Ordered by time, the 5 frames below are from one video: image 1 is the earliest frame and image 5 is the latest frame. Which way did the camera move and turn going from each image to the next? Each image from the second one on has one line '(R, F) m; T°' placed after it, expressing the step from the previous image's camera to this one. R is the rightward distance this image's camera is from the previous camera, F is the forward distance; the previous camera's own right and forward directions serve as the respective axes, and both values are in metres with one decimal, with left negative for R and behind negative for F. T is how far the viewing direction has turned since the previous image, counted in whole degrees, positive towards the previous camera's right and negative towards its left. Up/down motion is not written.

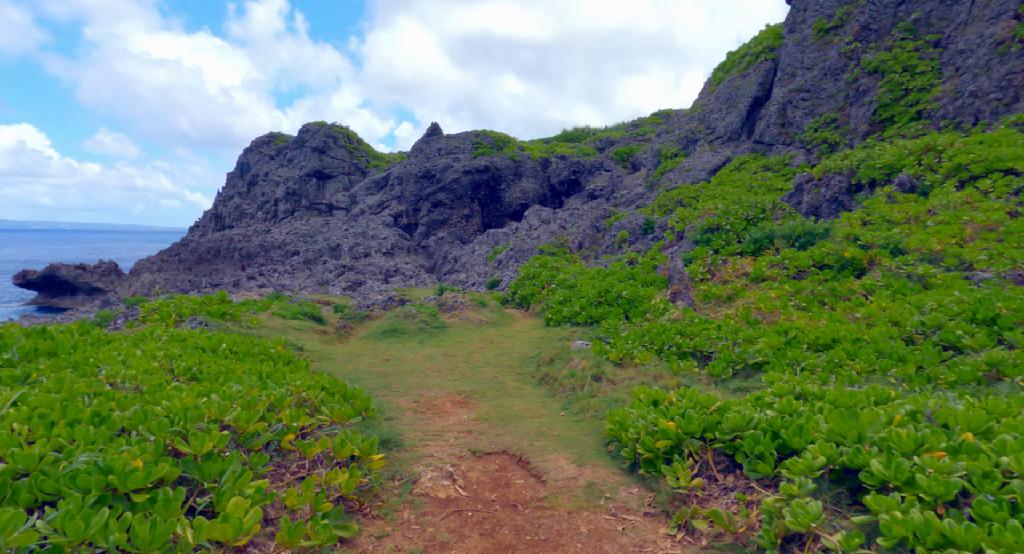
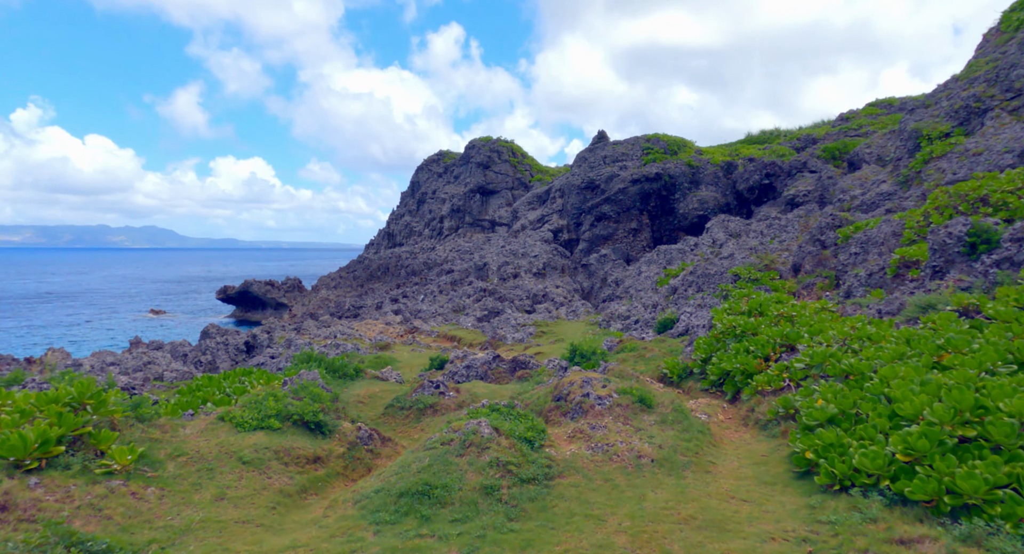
(-0.4, +8.5) m; -16°
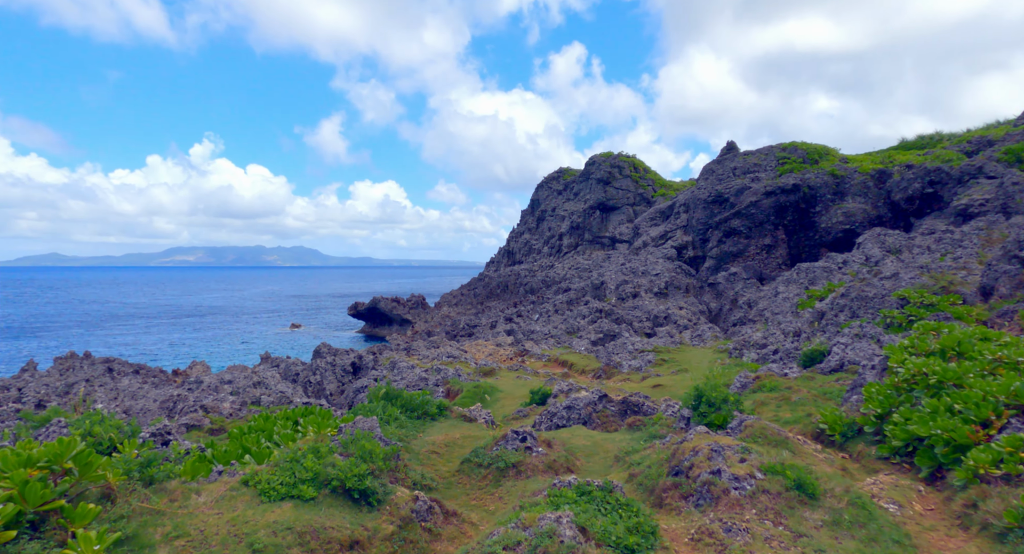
(+0.2, +2.0) m; -12°
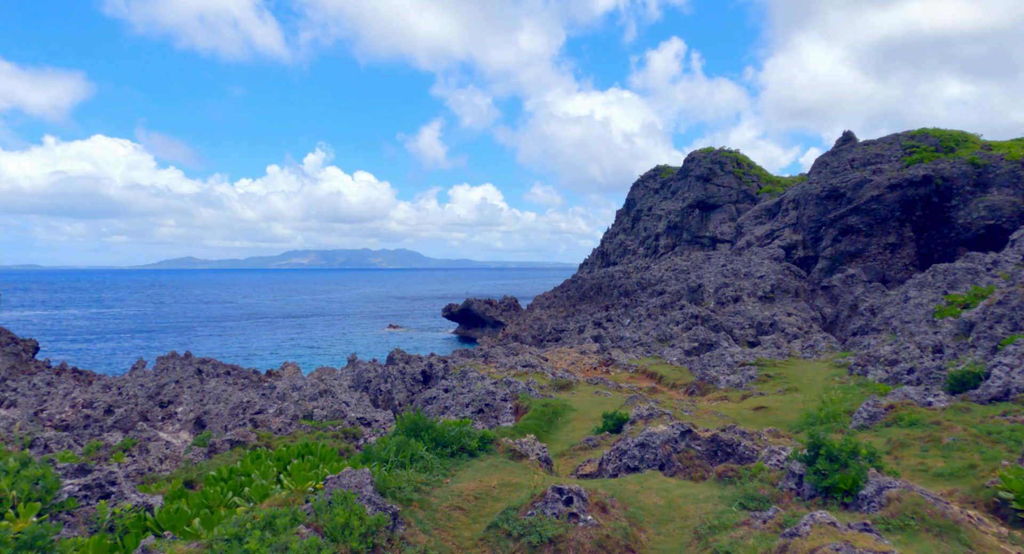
(+0.6, +2.0) m; -9°
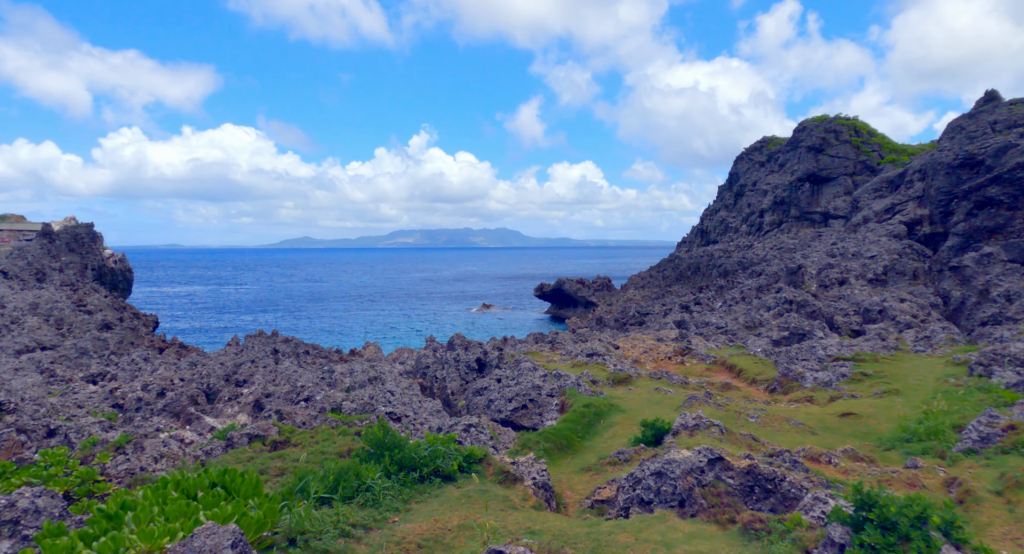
(+1.4, +1.5) m; -9°
